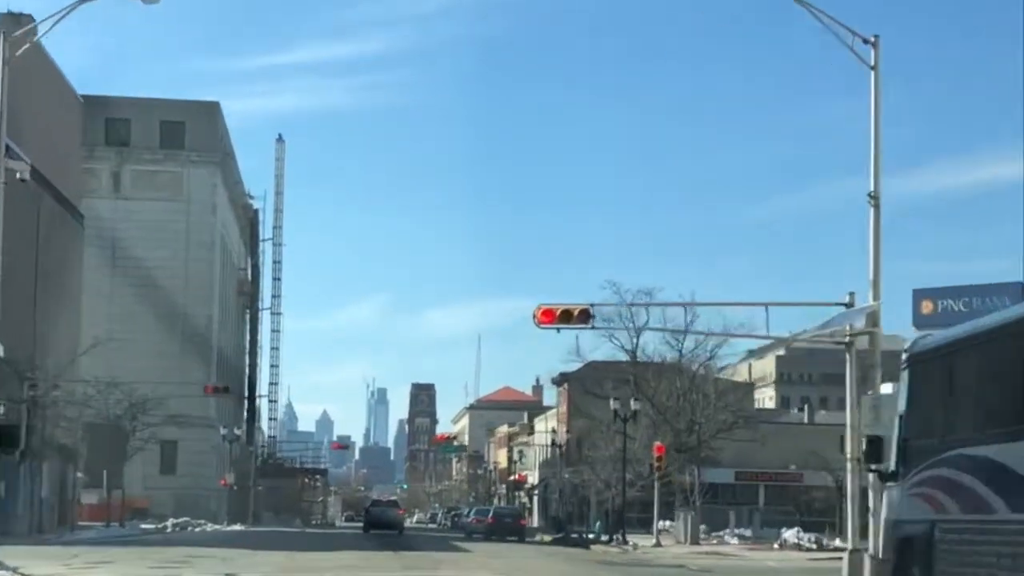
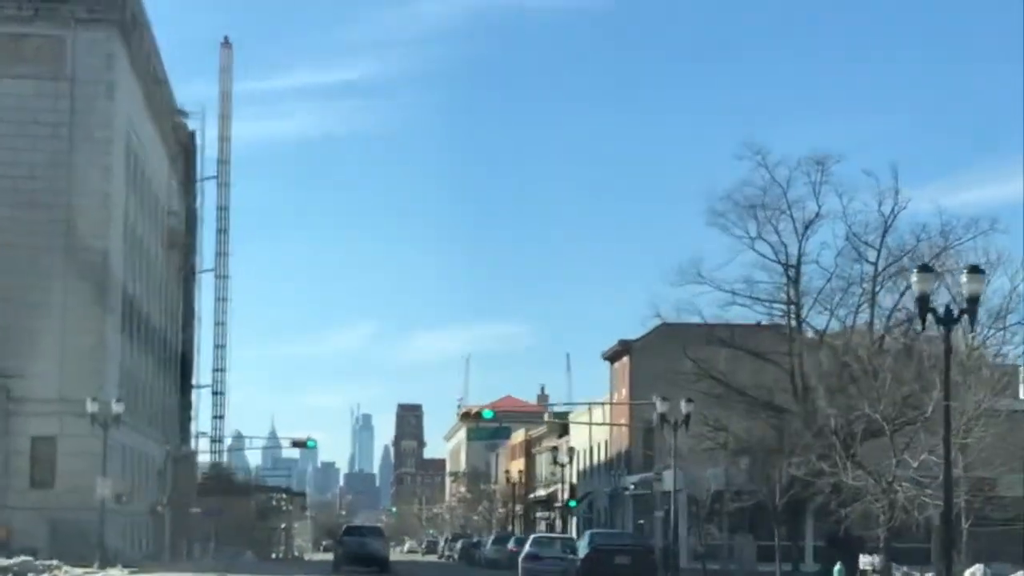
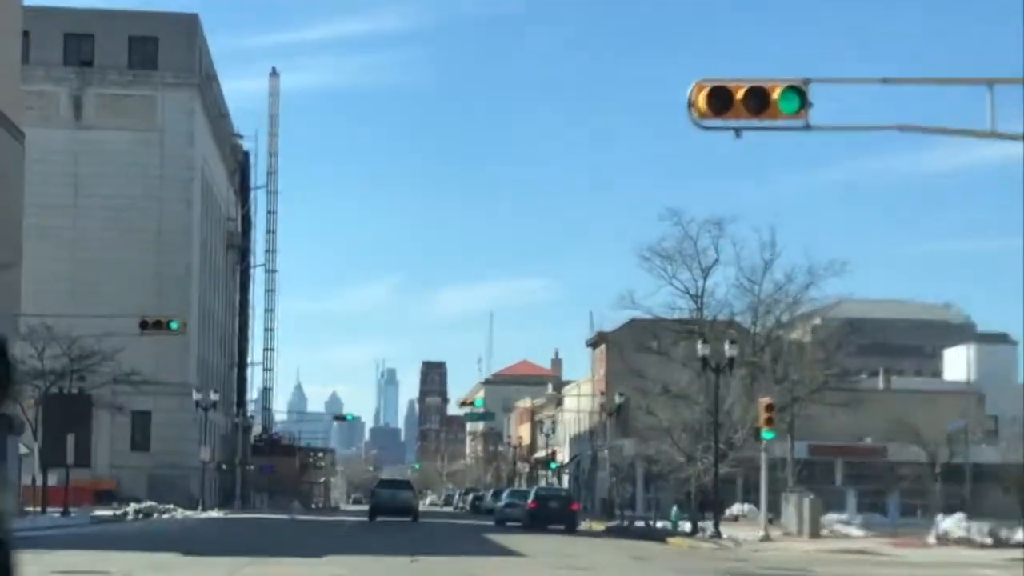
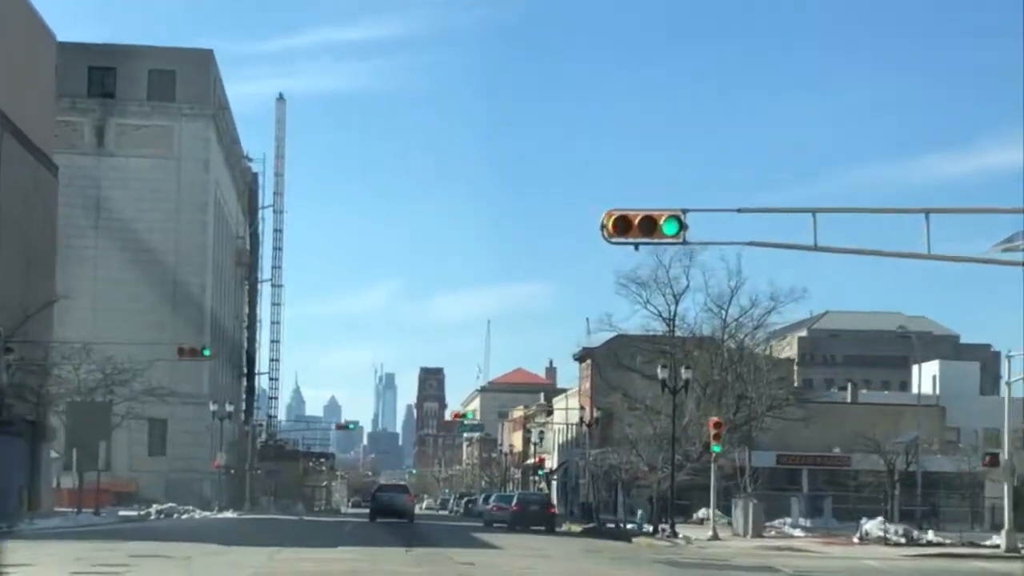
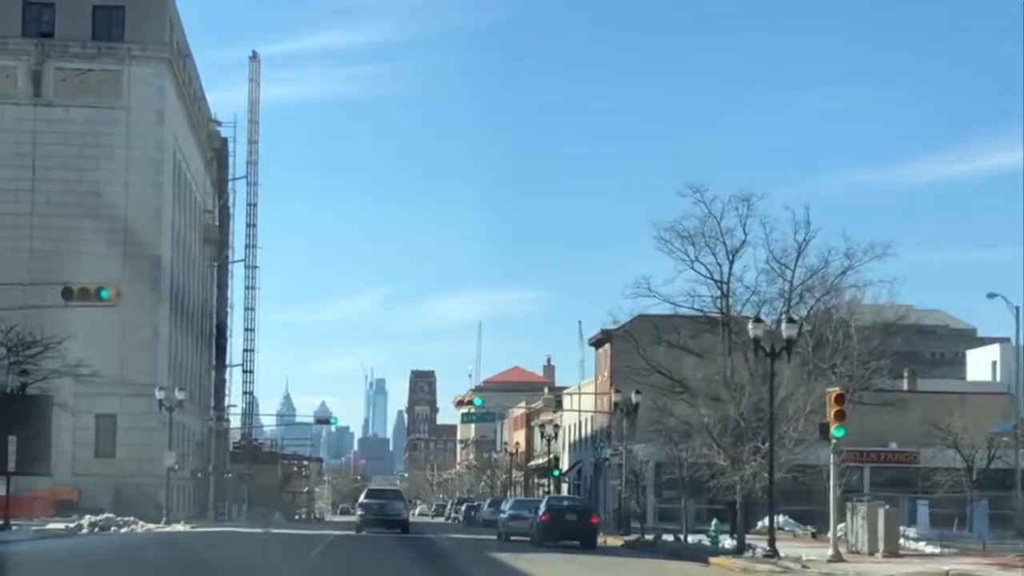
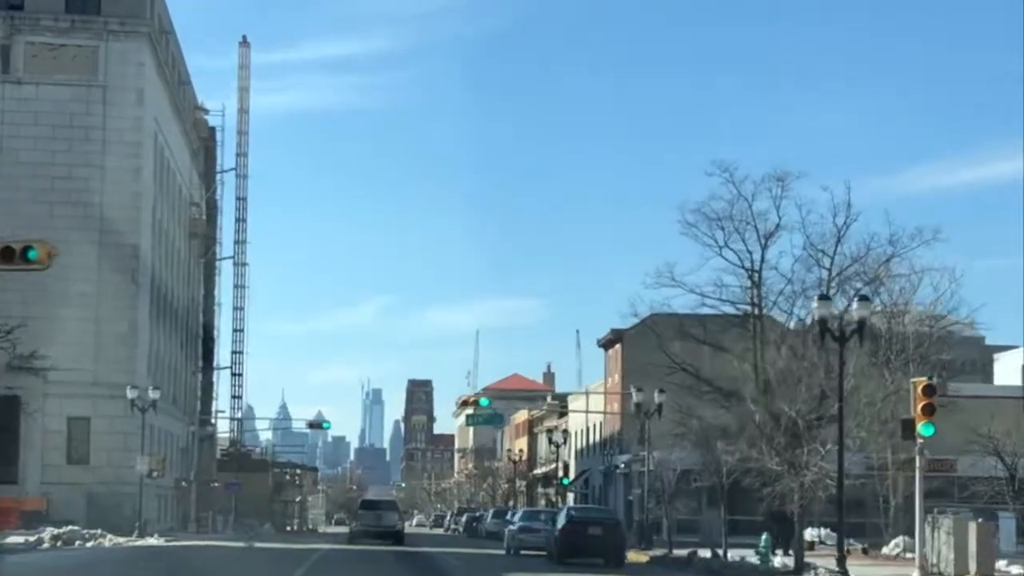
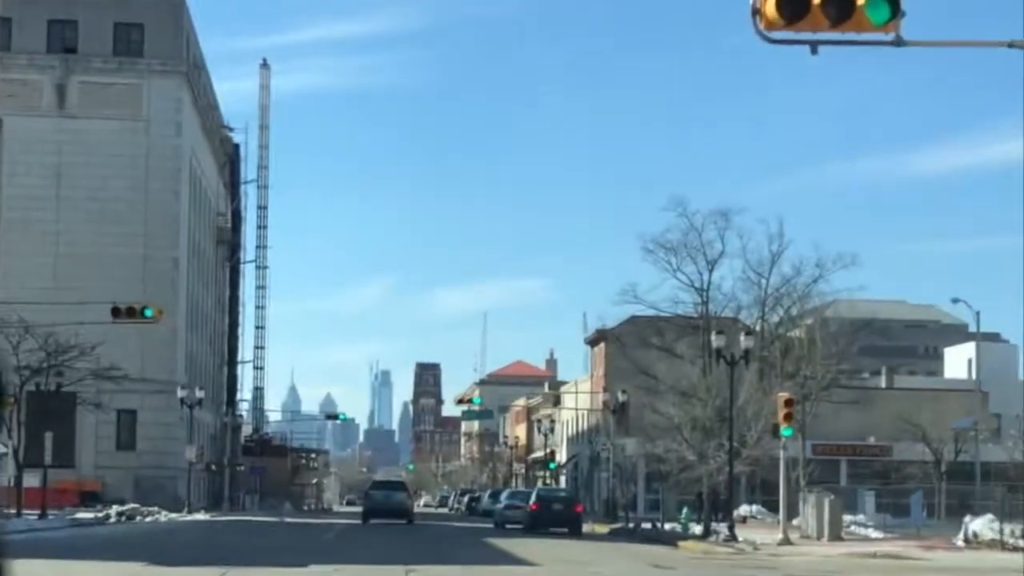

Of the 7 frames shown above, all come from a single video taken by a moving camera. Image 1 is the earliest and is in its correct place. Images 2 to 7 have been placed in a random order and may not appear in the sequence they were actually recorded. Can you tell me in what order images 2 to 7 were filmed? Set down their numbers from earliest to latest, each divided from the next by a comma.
4, 3, 7, 5, 6, 2
